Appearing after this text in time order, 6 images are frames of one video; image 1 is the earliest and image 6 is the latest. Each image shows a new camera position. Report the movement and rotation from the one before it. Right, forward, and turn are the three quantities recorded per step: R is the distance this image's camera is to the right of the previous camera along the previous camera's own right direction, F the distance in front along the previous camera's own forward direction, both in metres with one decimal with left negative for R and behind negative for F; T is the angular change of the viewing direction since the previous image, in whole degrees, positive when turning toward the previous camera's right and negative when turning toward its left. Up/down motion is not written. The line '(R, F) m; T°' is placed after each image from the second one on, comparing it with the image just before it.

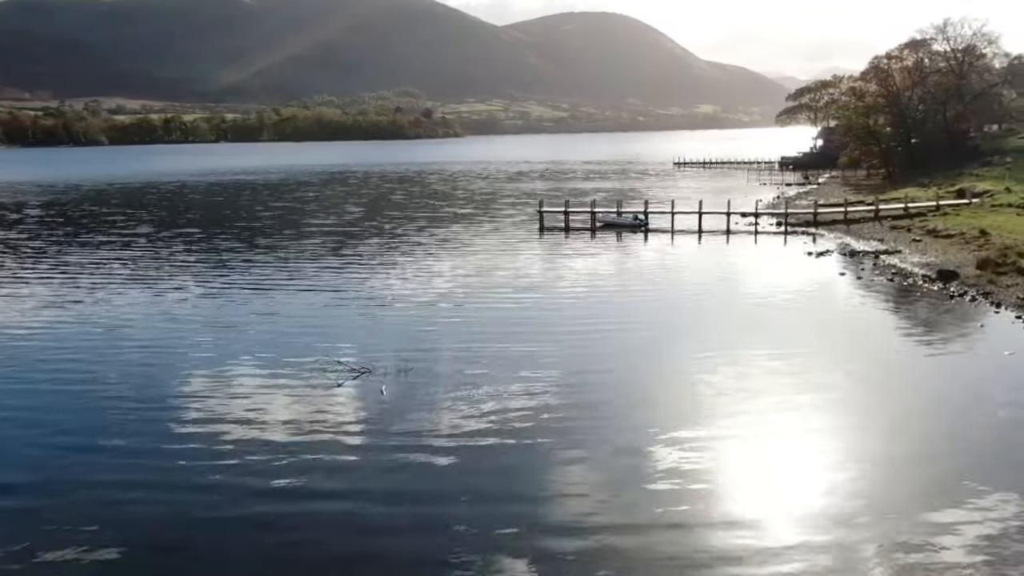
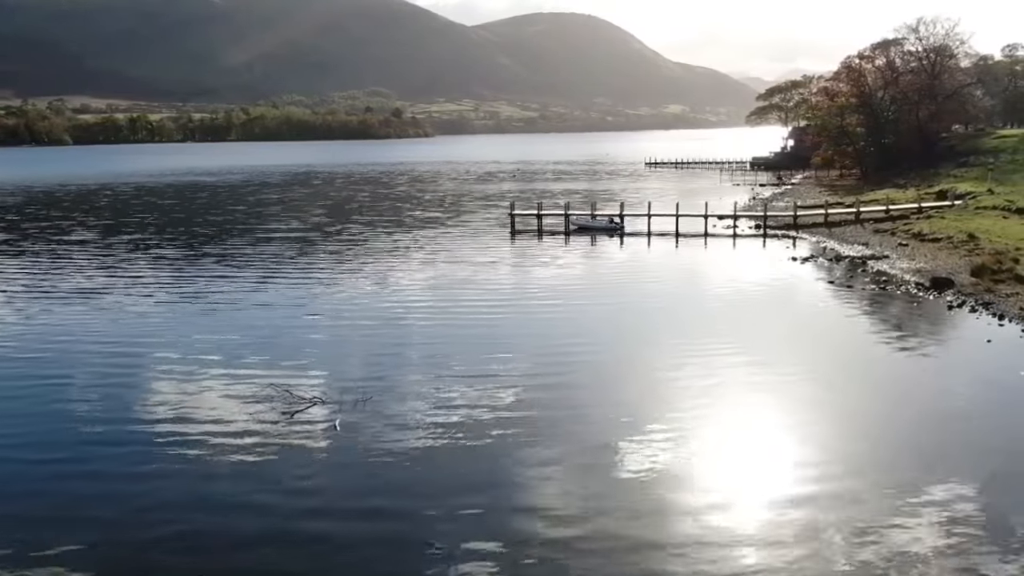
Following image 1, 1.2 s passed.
(0.0, +0.4) m; +2°
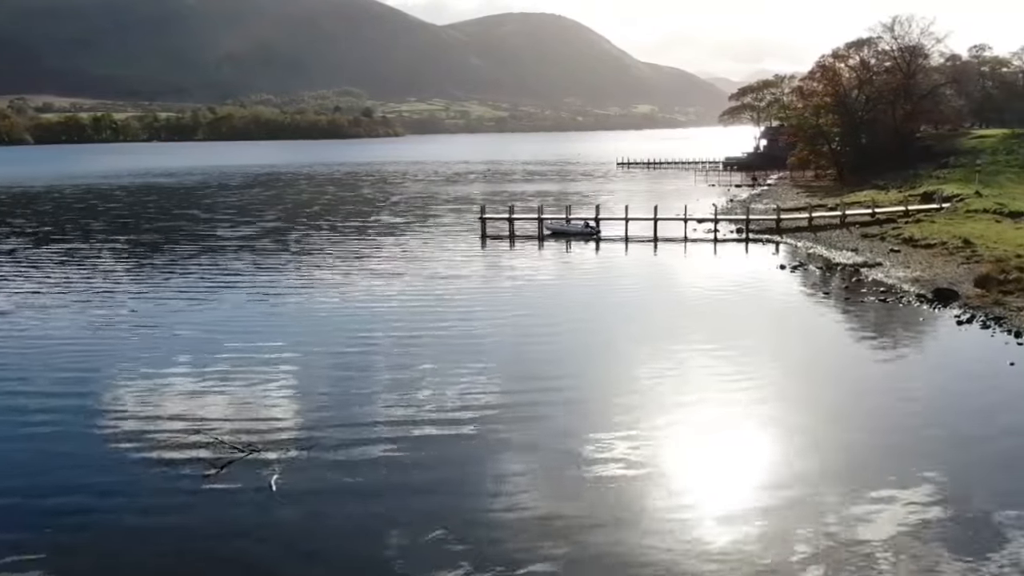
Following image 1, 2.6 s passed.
(0.0, +0.6) m; +2°
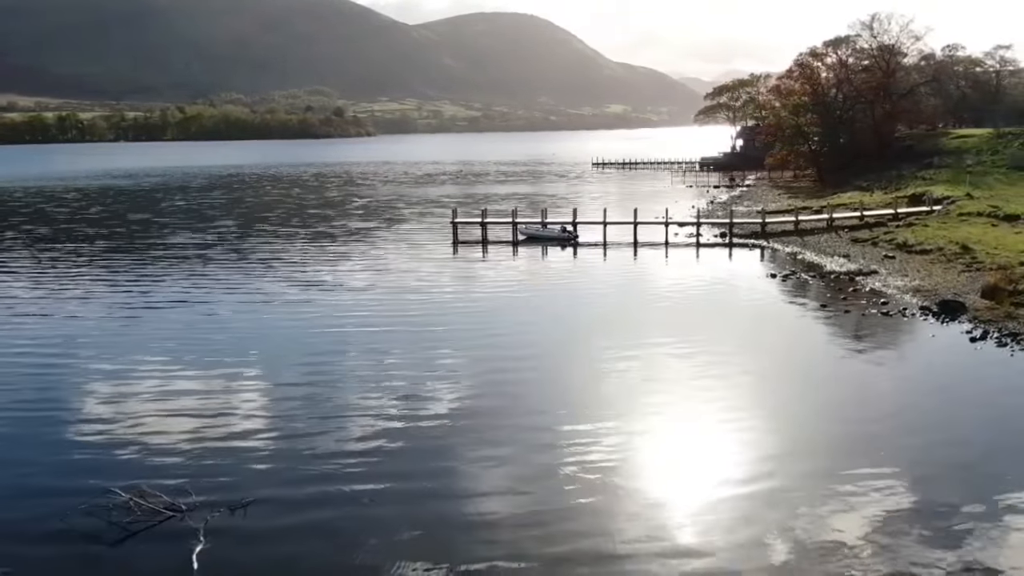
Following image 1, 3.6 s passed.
(0.0, +0.5) m; +2°
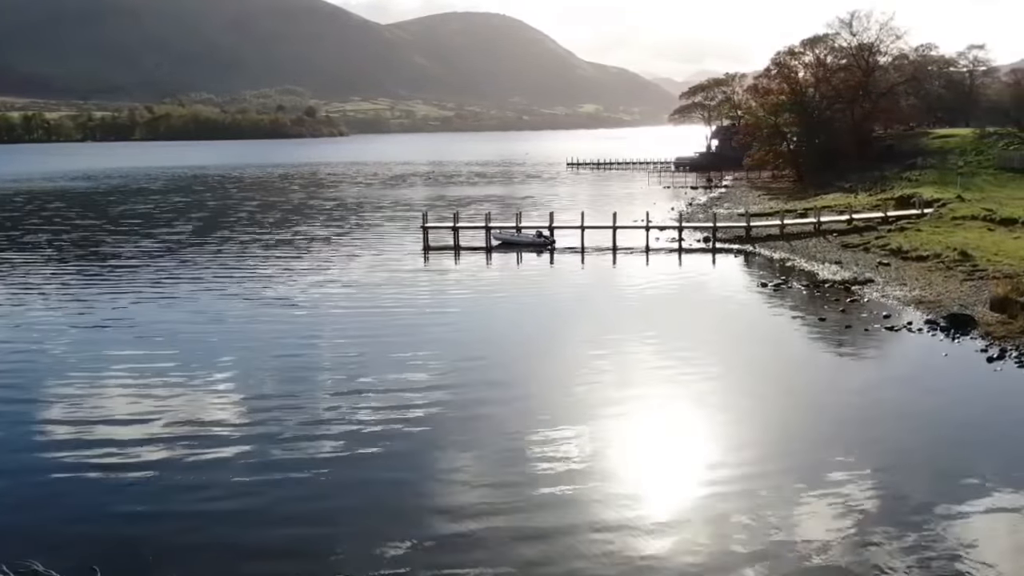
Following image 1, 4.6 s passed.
(0.0, +0.5) m; +2°
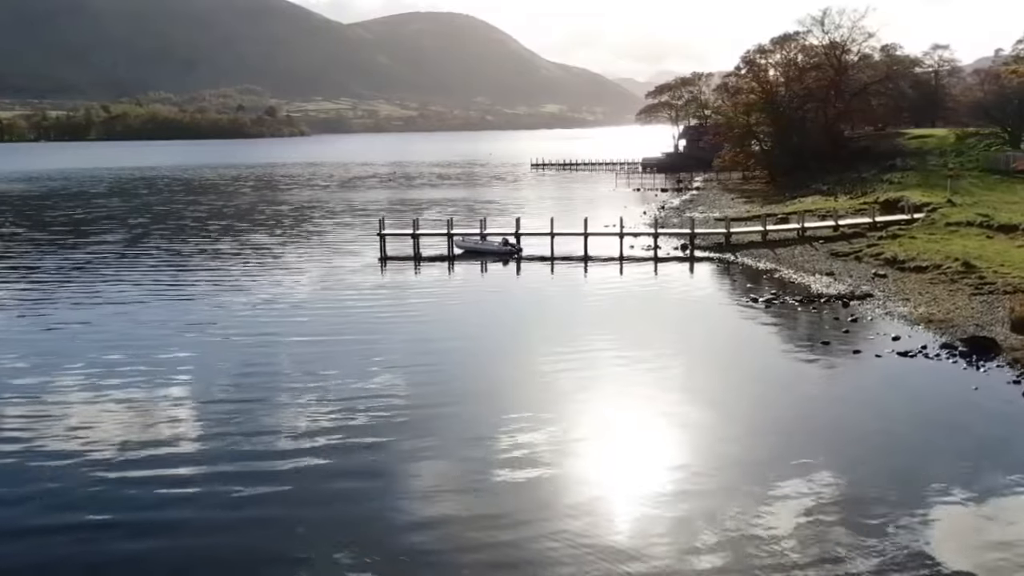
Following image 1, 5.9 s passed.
(0.0, +0.7) m; +2°
